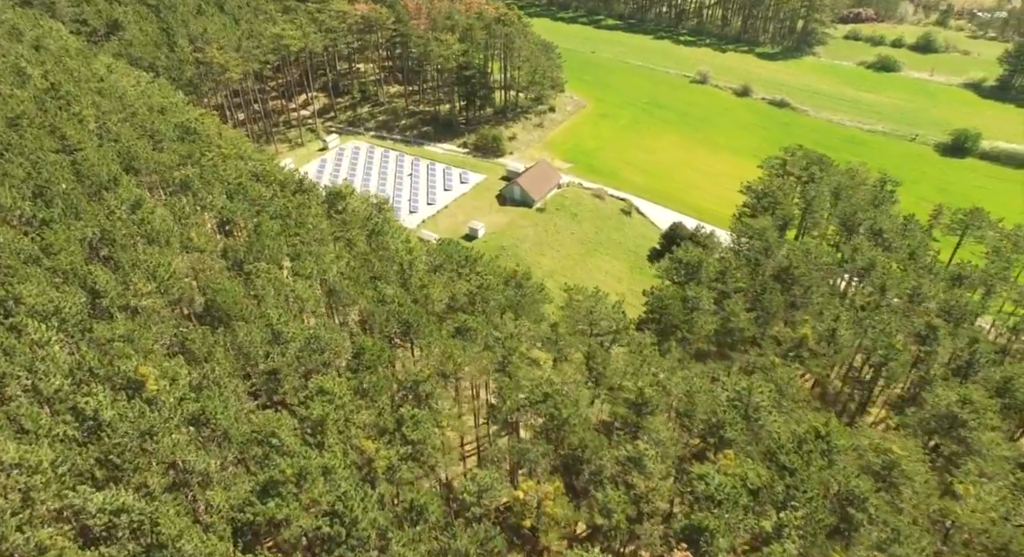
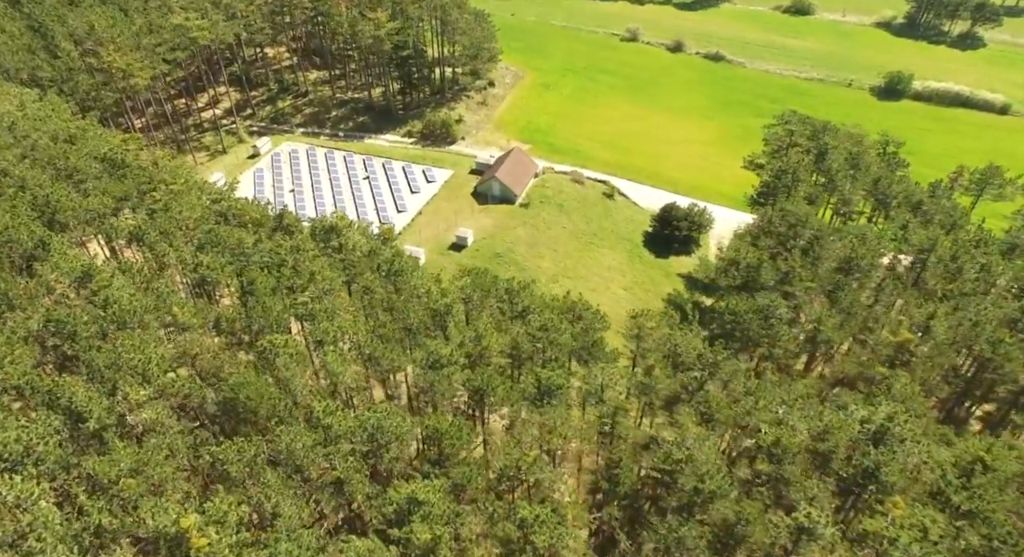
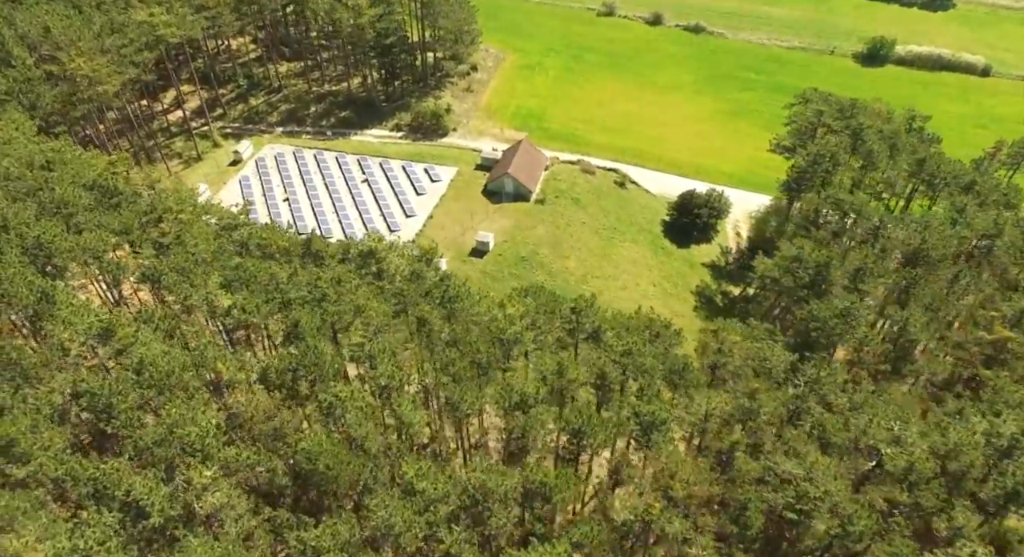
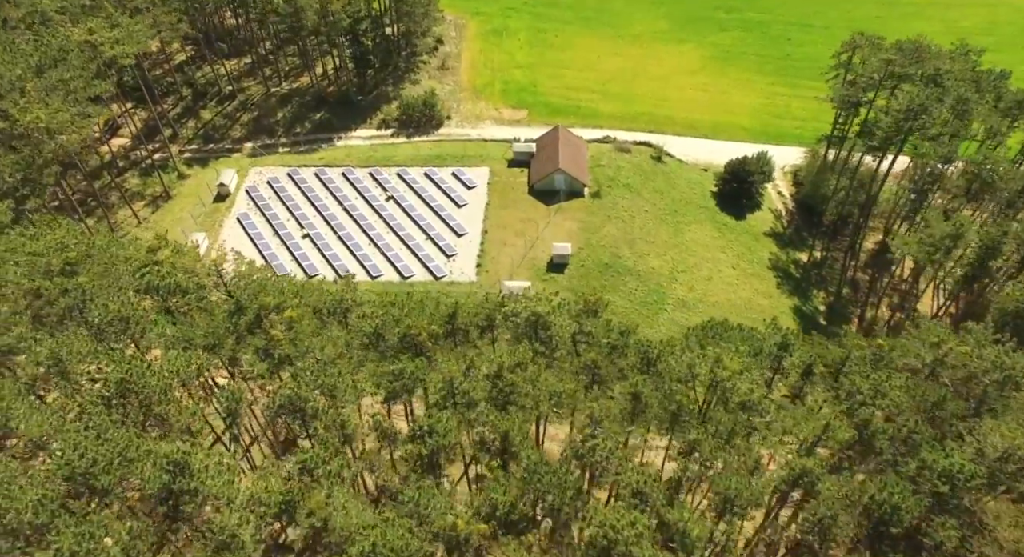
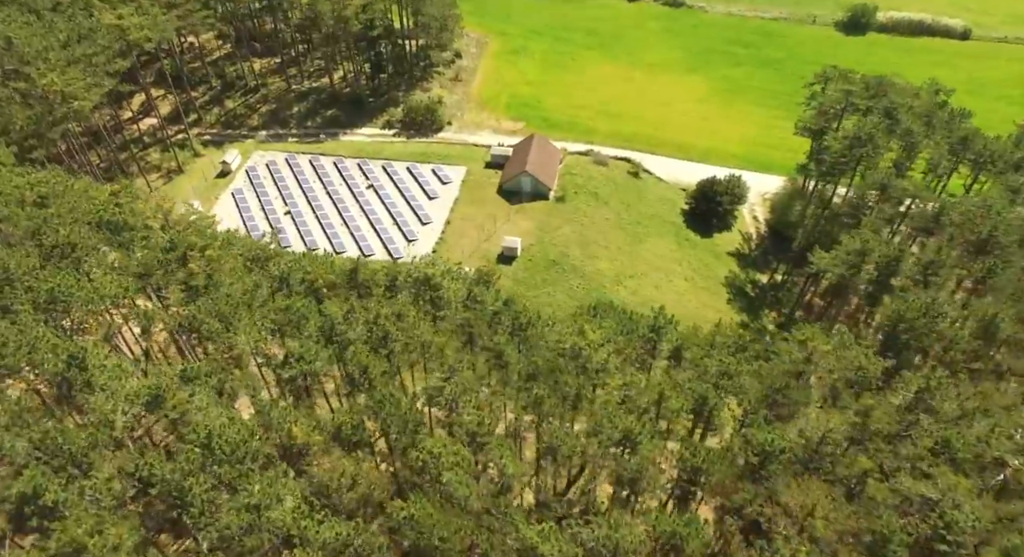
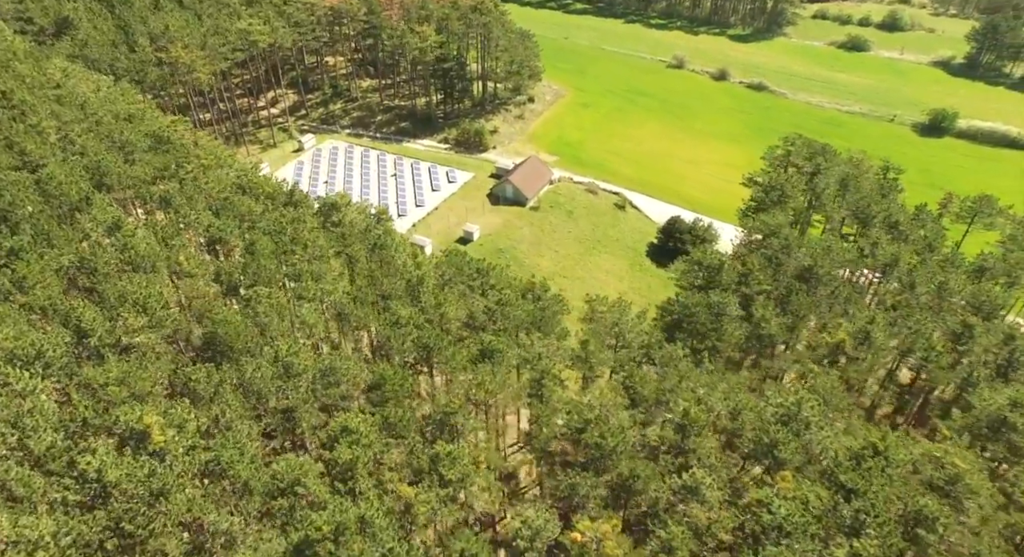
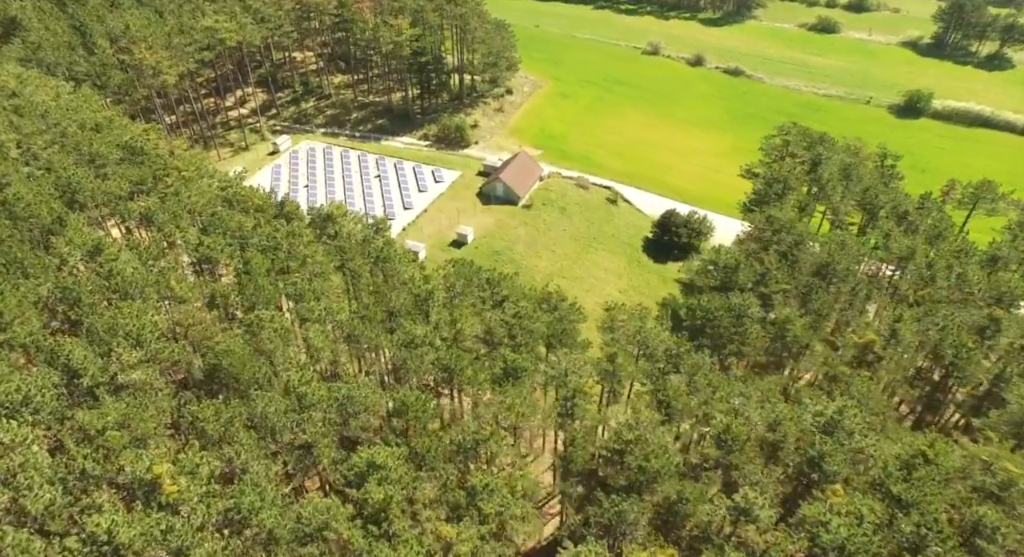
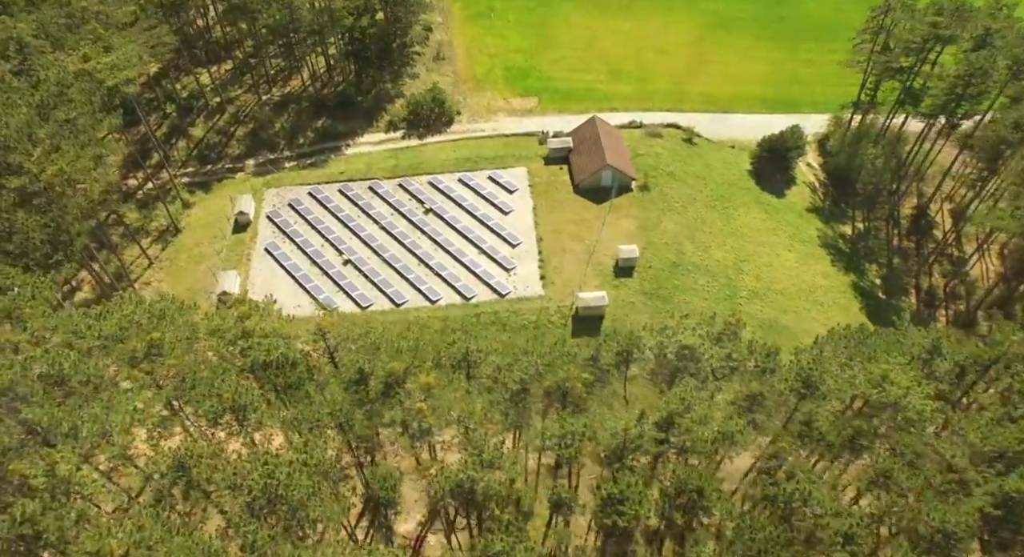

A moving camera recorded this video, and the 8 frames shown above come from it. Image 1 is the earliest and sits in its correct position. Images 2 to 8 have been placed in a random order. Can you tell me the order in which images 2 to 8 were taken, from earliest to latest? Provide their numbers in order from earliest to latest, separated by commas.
6, 7, 2, 3, 5, 4, 8
